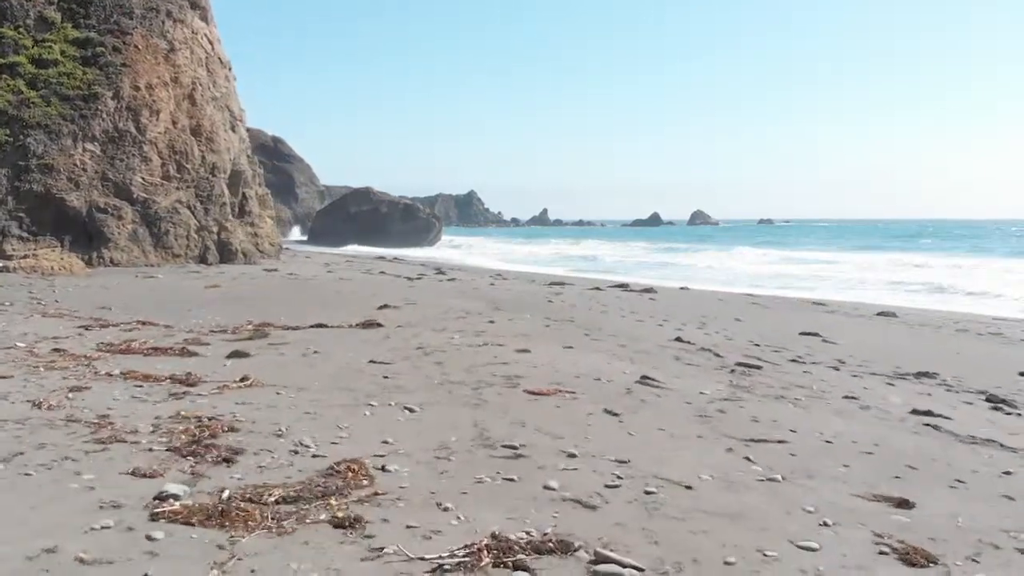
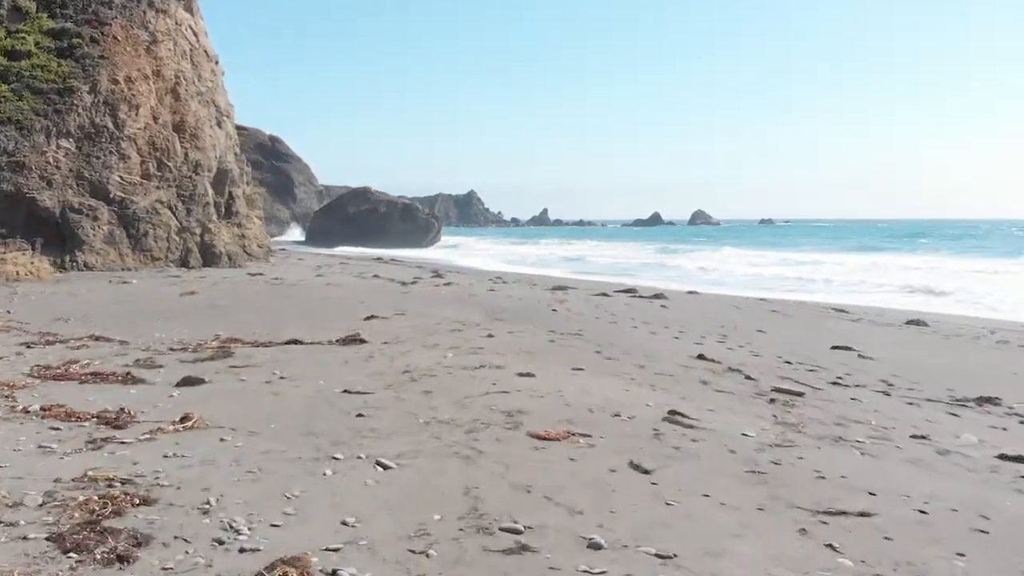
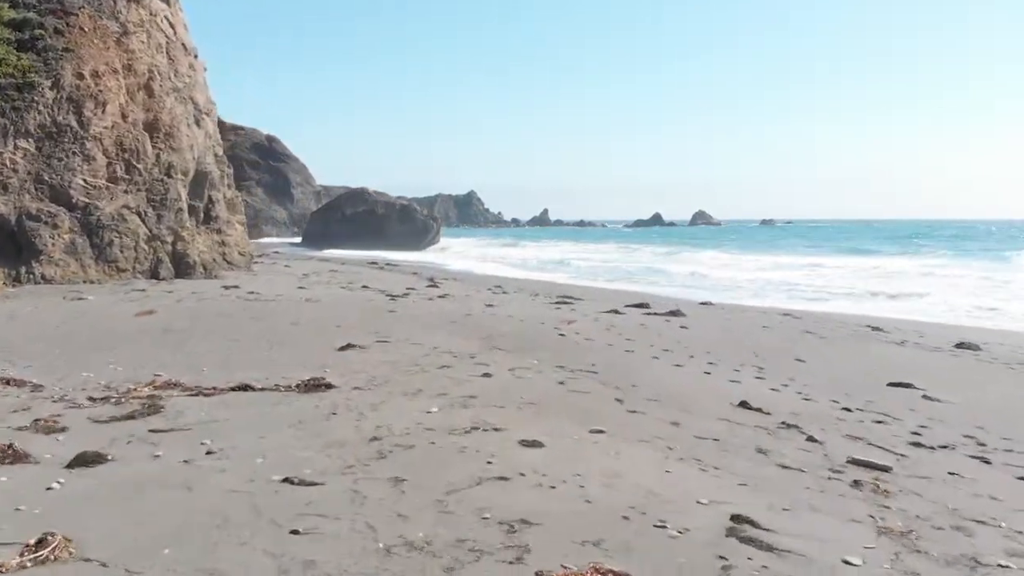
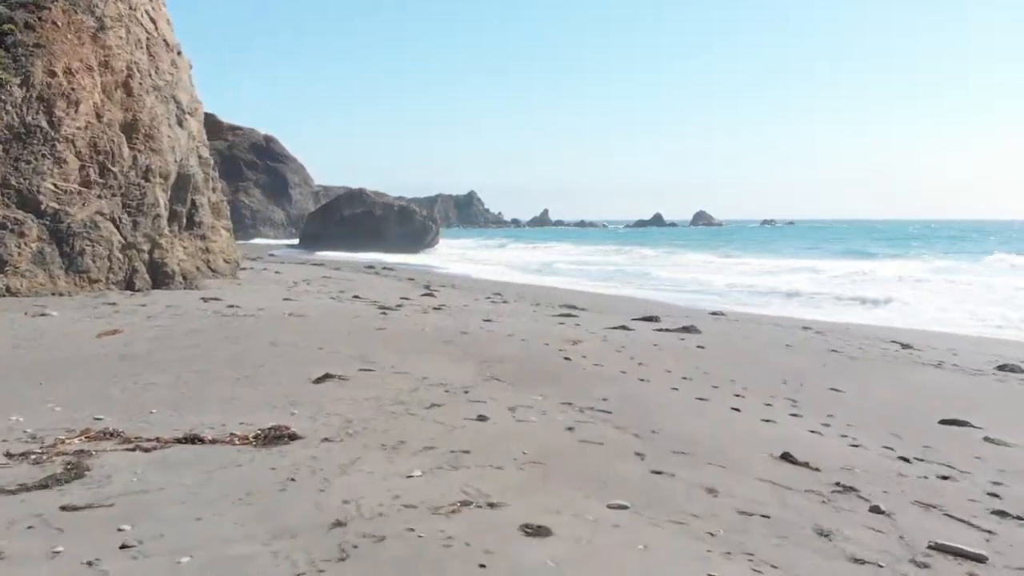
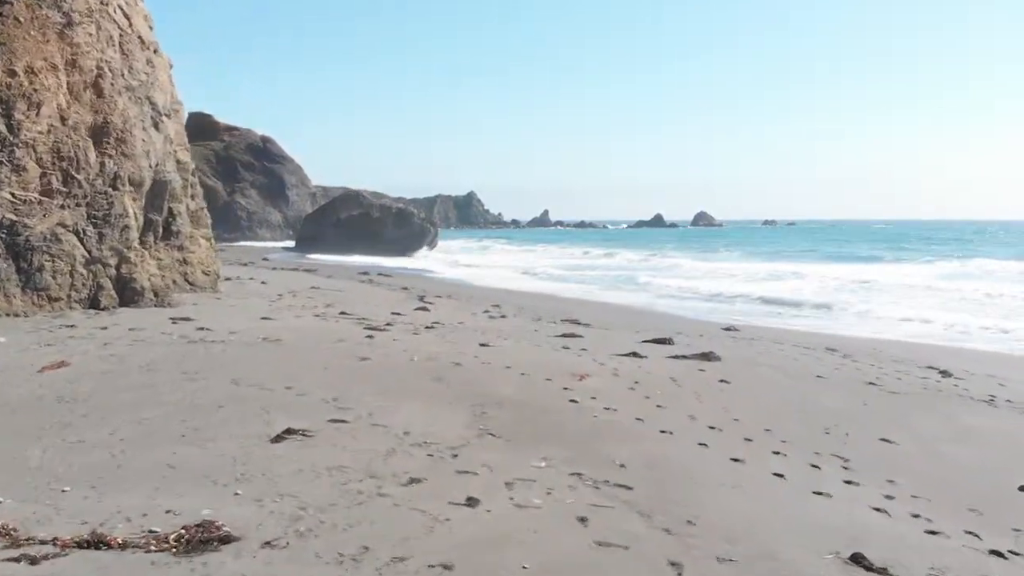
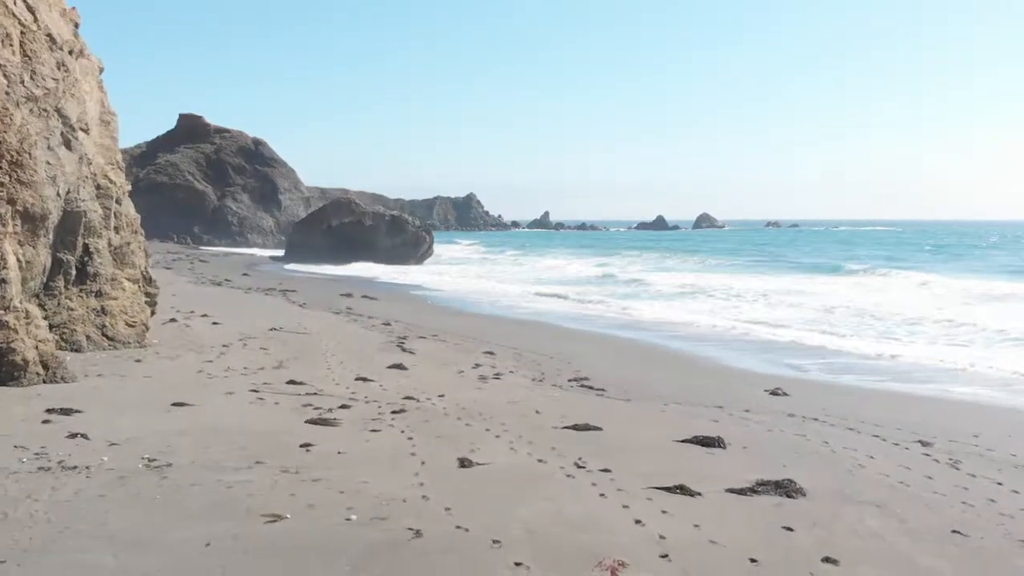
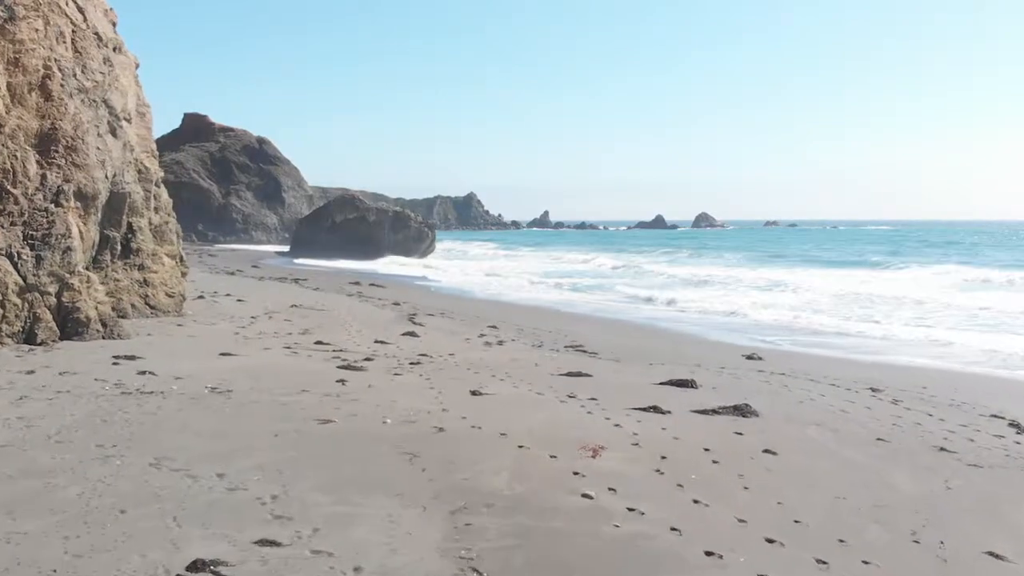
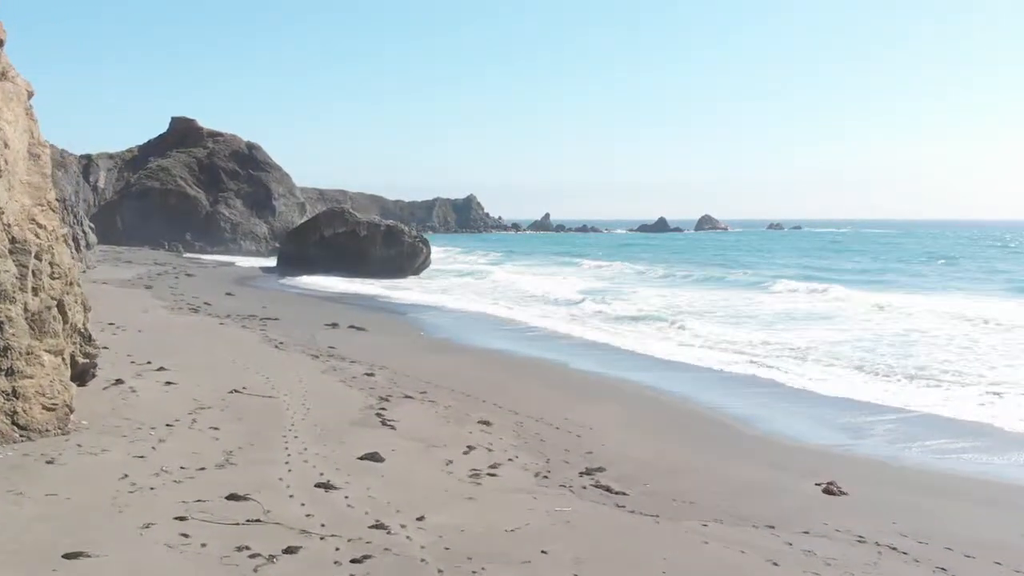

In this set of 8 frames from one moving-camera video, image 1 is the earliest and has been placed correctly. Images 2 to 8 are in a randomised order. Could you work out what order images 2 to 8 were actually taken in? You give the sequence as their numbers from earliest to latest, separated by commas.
2, 3, 4, 5, 7, 6, 8
